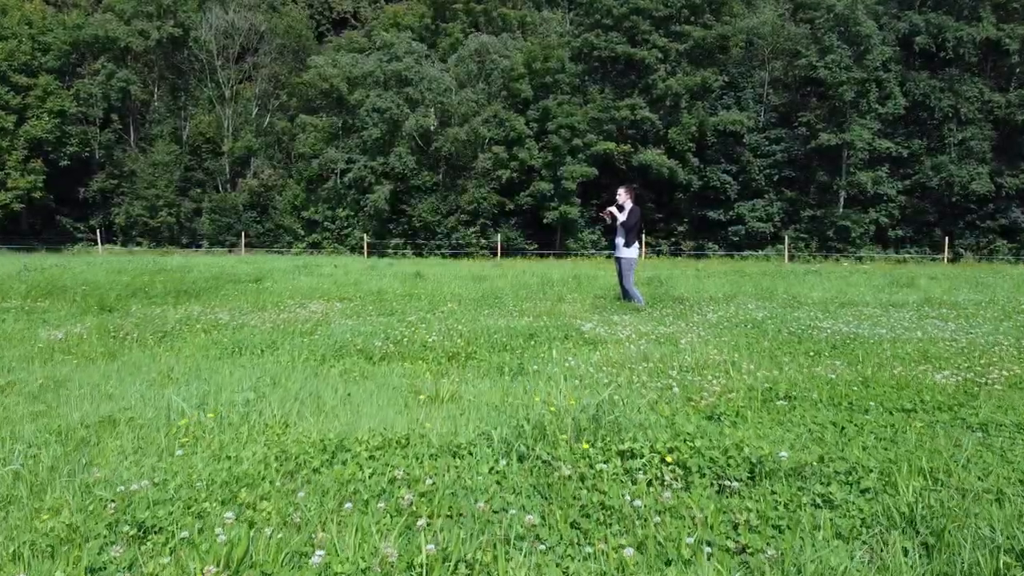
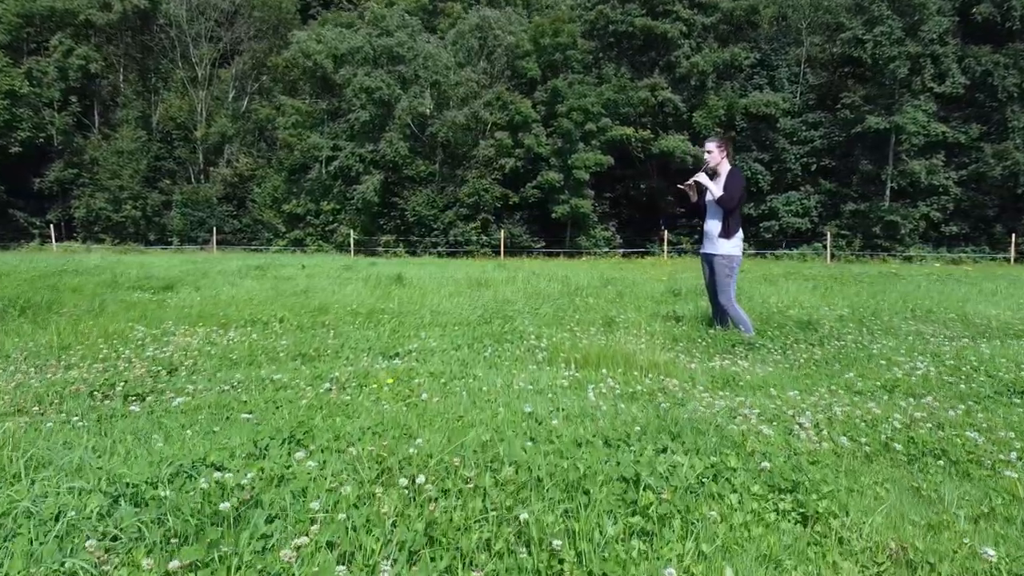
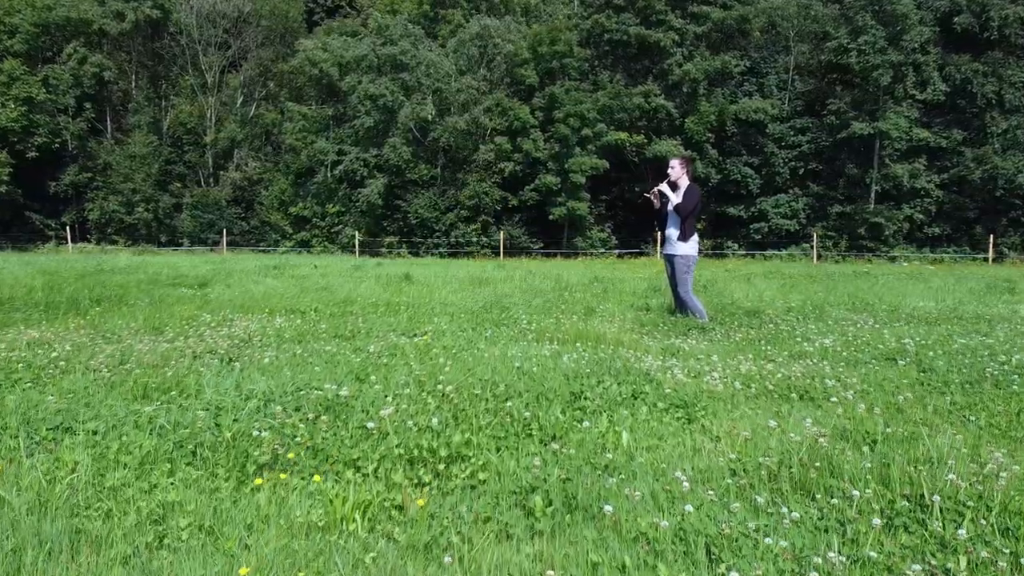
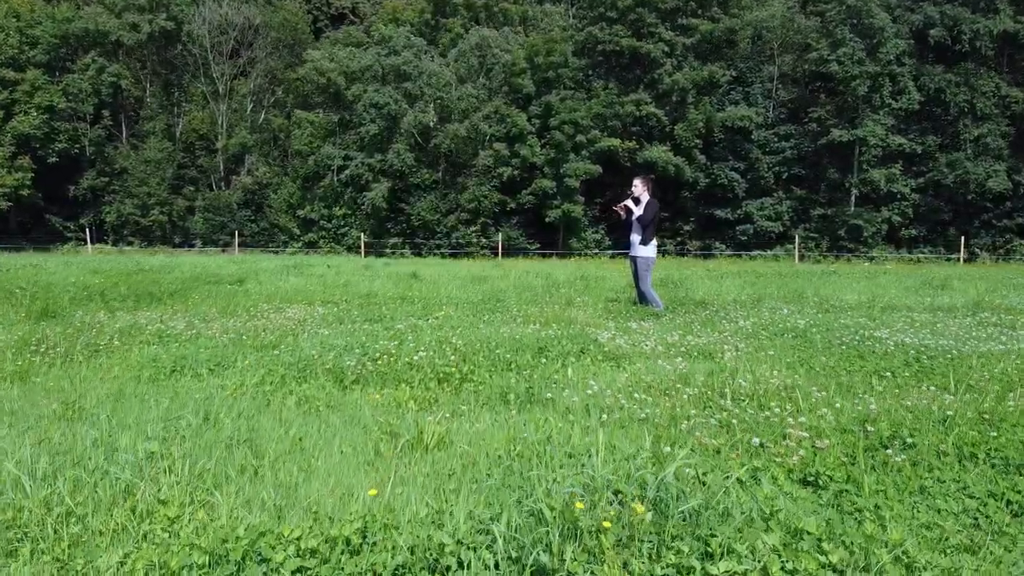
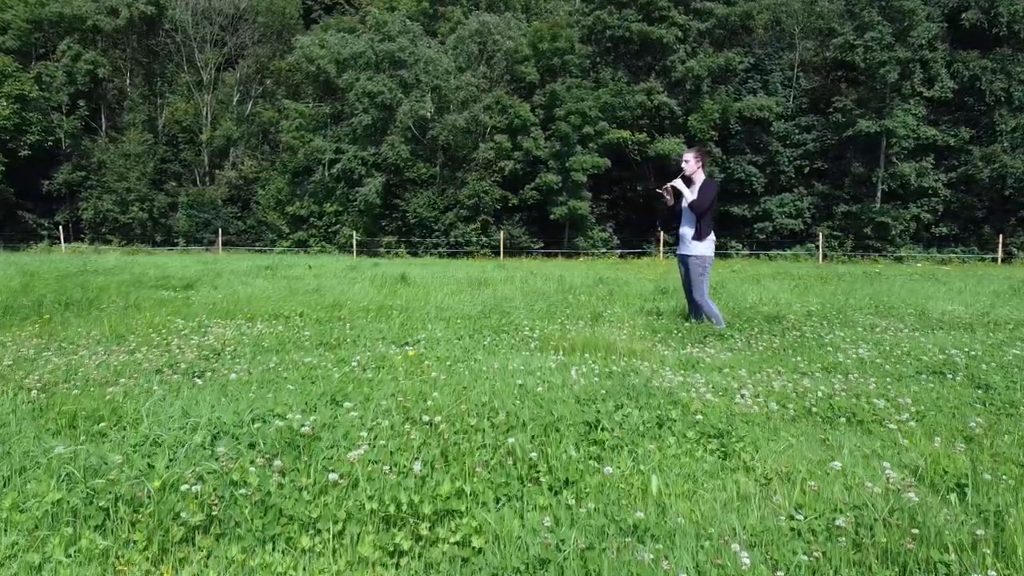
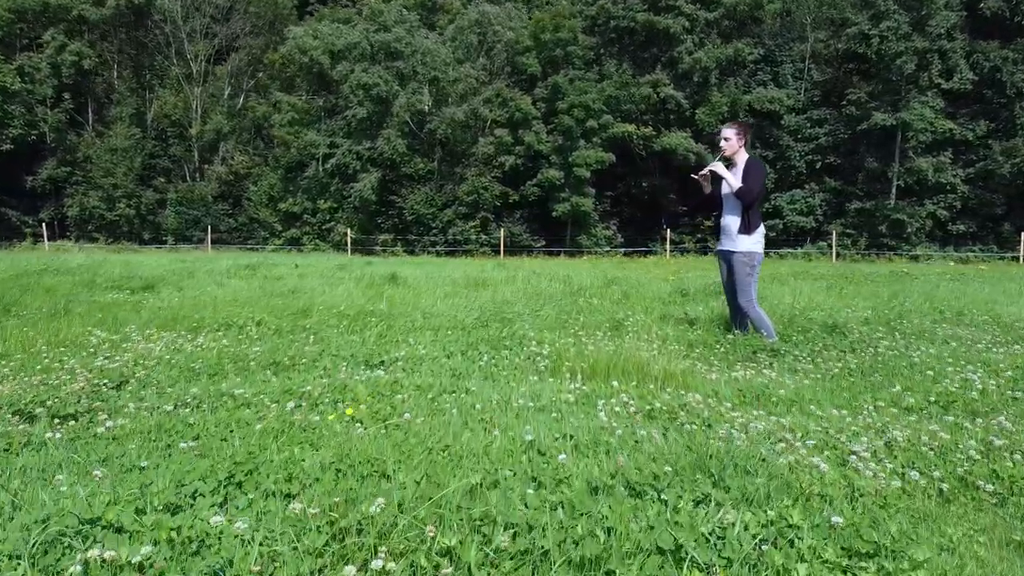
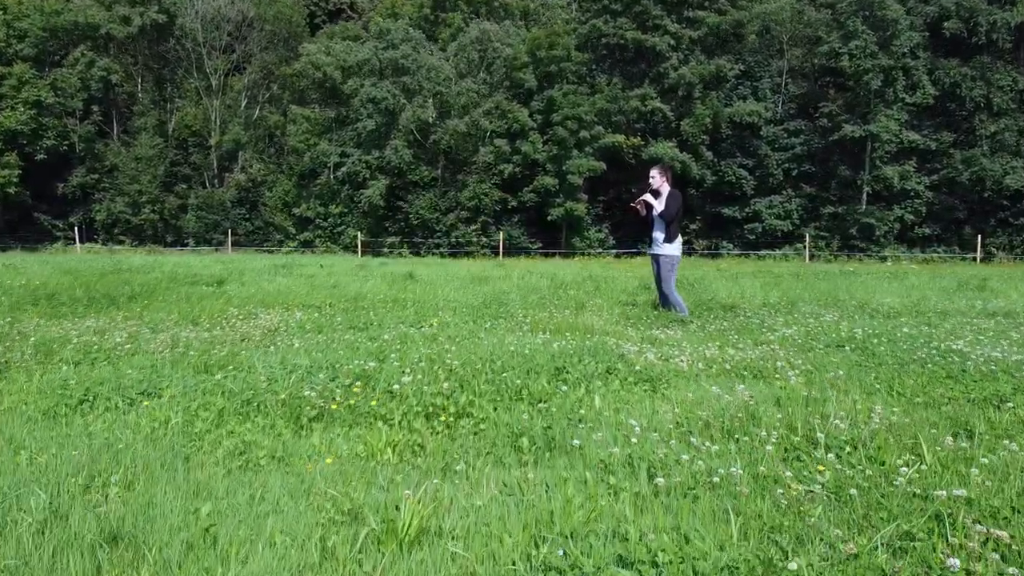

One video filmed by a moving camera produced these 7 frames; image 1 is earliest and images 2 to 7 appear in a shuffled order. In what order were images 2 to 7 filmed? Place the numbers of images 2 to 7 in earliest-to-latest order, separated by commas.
4, 7, 3, 5, 2, 6
